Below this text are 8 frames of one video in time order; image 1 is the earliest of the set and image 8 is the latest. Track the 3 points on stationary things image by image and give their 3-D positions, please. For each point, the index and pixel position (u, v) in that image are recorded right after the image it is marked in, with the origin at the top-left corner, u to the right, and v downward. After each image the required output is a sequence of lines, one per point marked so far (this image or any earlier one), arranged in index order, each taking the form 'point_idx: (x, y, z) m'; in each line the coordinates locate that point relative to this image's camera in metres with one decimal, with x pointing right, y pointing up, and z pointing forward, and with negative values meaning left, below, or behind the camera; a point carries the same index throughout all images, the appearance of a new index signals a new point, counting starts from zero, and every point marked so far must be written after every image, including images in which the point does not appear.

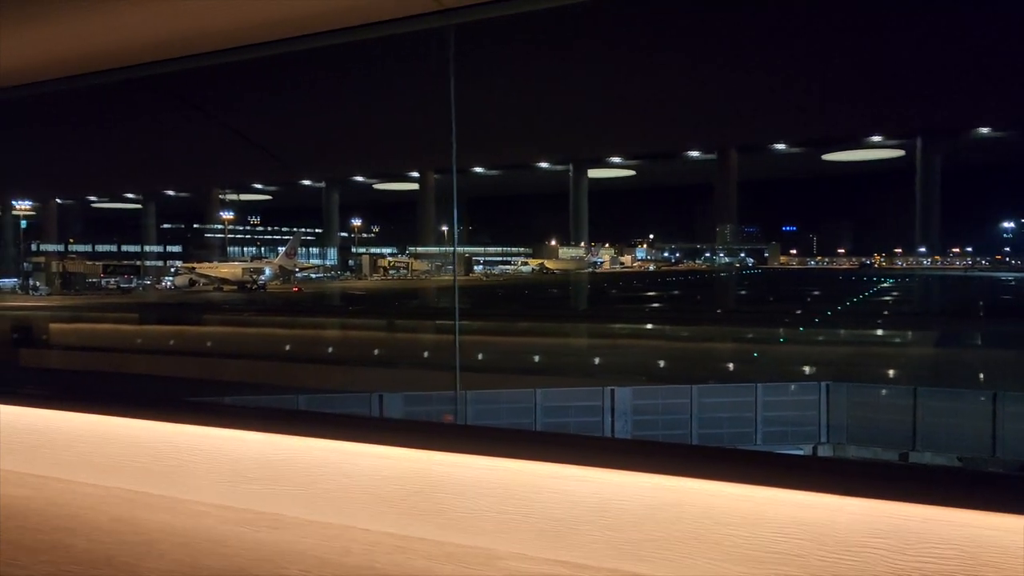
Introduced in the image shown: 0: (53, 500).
0: (-1.9, -0.9, +3.5) m
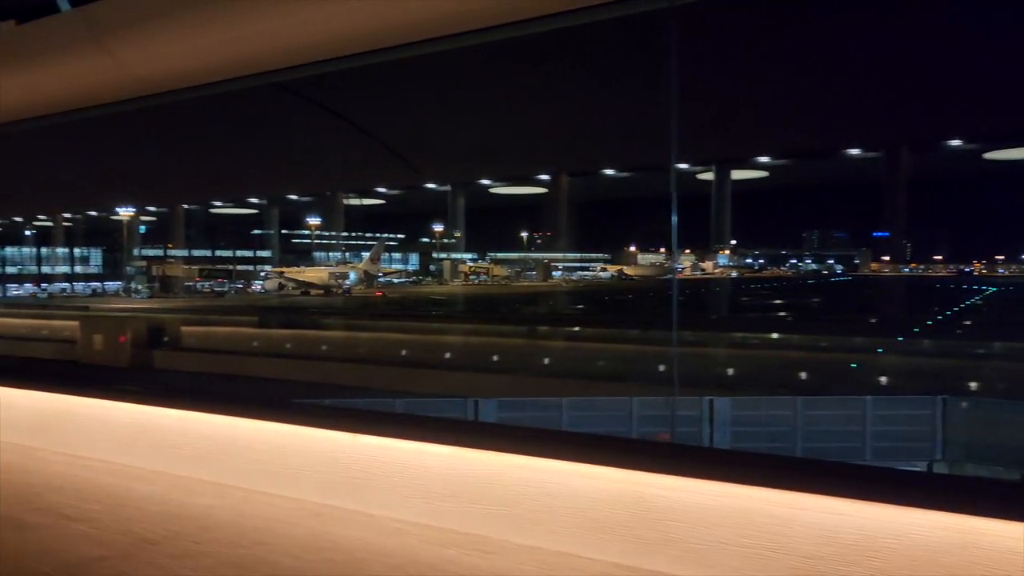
0: (-1.1, -0.9, +3.4) m
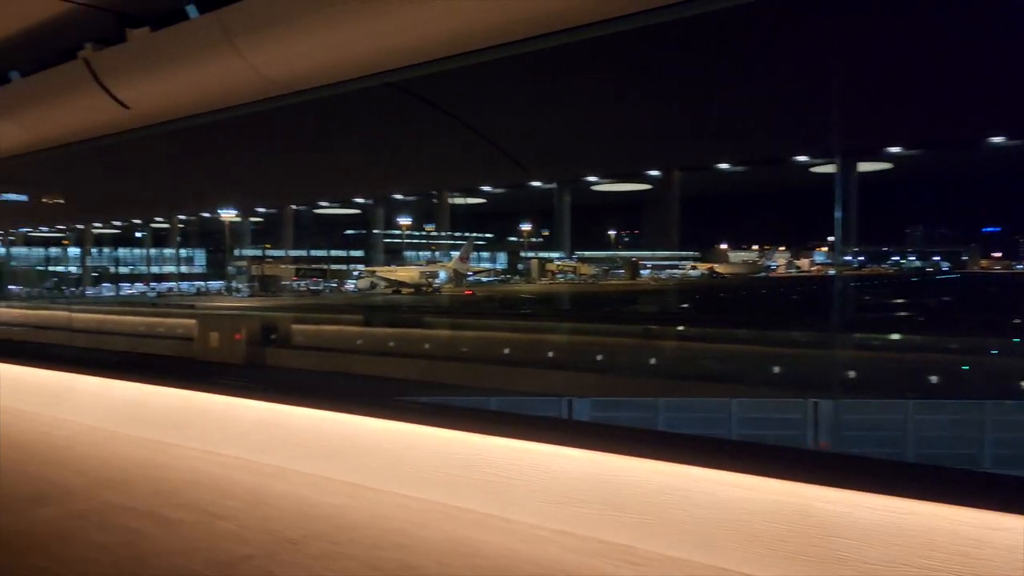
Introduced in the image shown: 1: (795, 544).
0: (-0.5, -0.9, +3.4) m
1: (+0.8, -0.8, +2.5) m
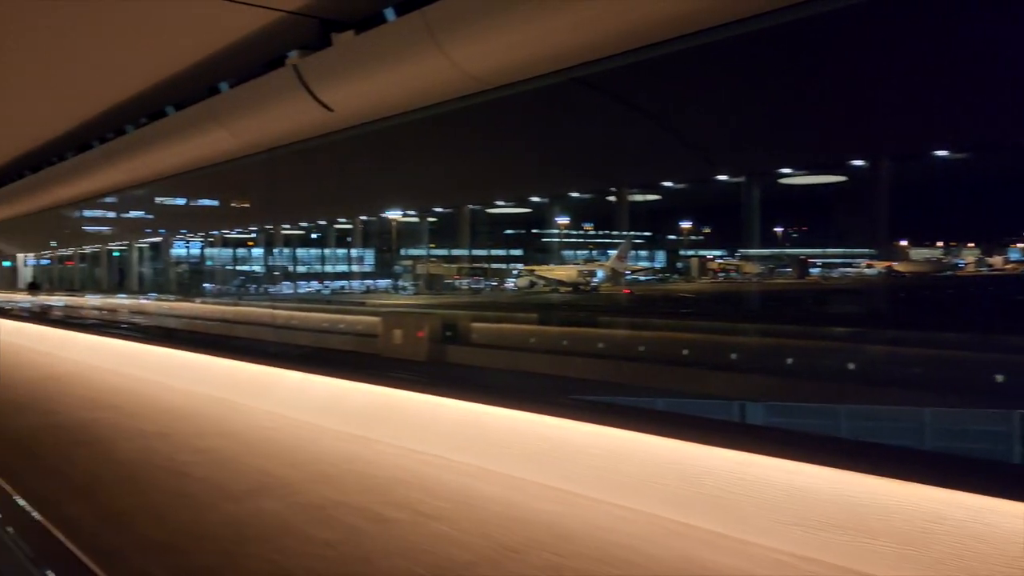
0: (+0.3, -0.9, +3.2) m
1: (+1.5, -0.8, +2.1) m
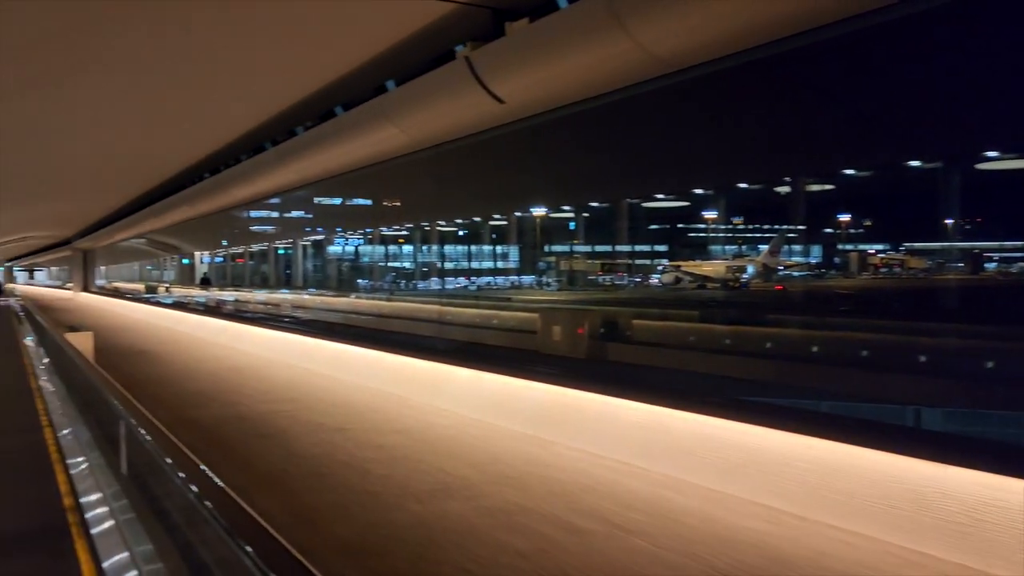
0: (+1.0, -0.9, +2.9) m
1: (+2.0, -0.8, +1.6) m
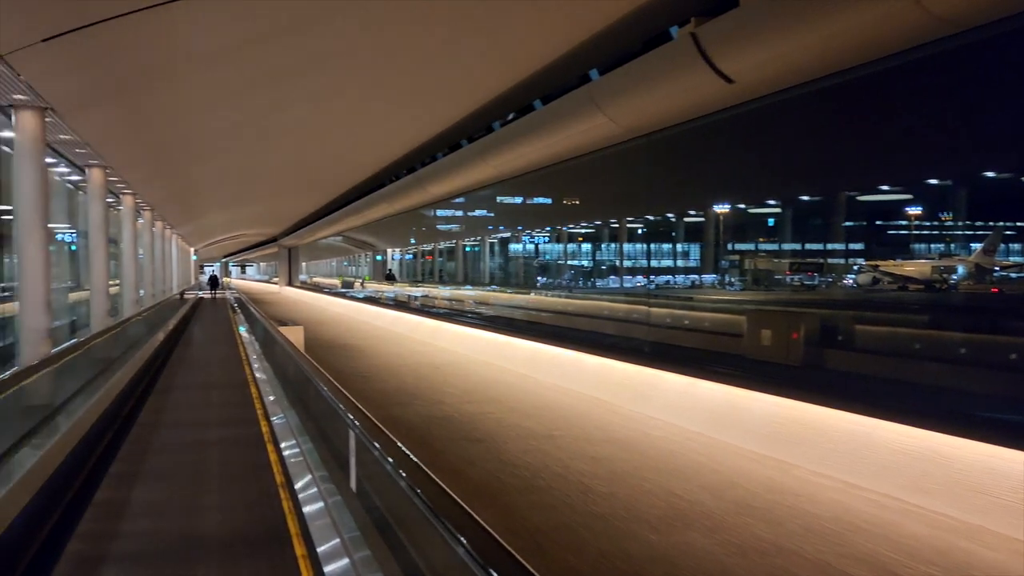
0: (+1.8, -0.9, +2.2) m
1: (+2.5, -0.8, +0.8) m
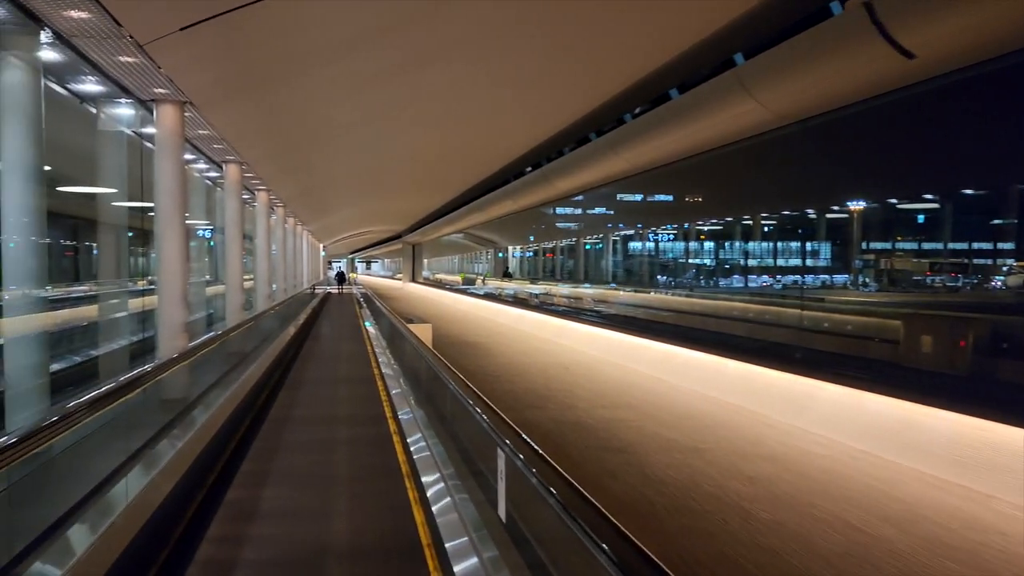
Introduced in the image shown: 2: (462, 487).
0: (+2.1, -0.9, +1.6) m
1: (+2.6, -0.8, +0.1) m
2: (-0.3, -1.3, +5.3) m
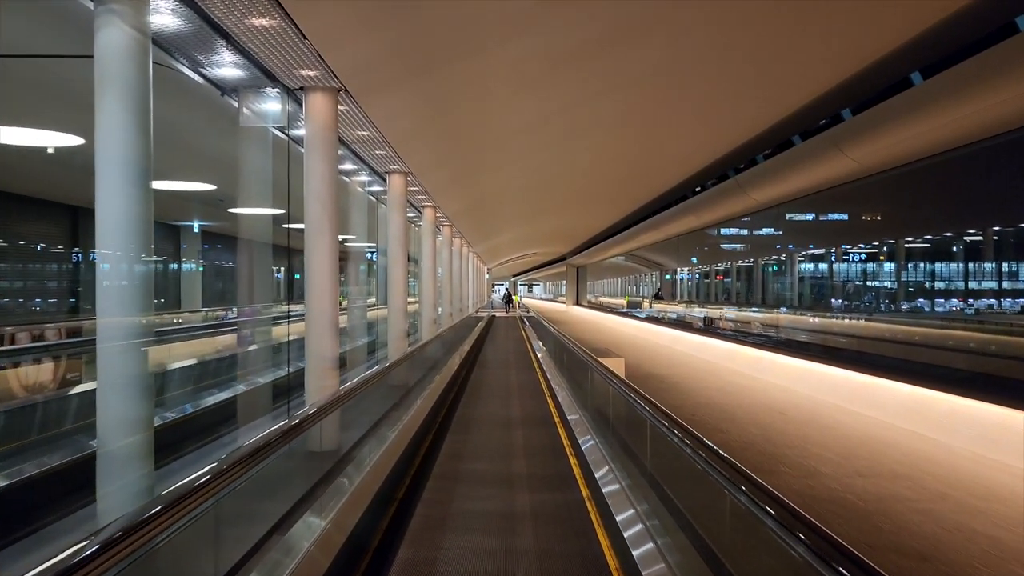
0: (+2.5, -1.0, +0.1) m
1: (+2.7, -0.8, -1.6) m
2: (+0.8, -1.4, +4.1) m
